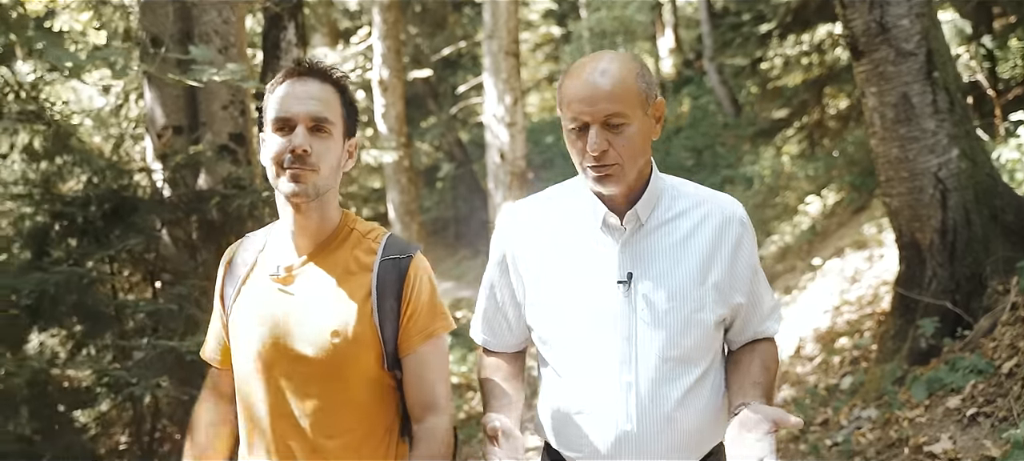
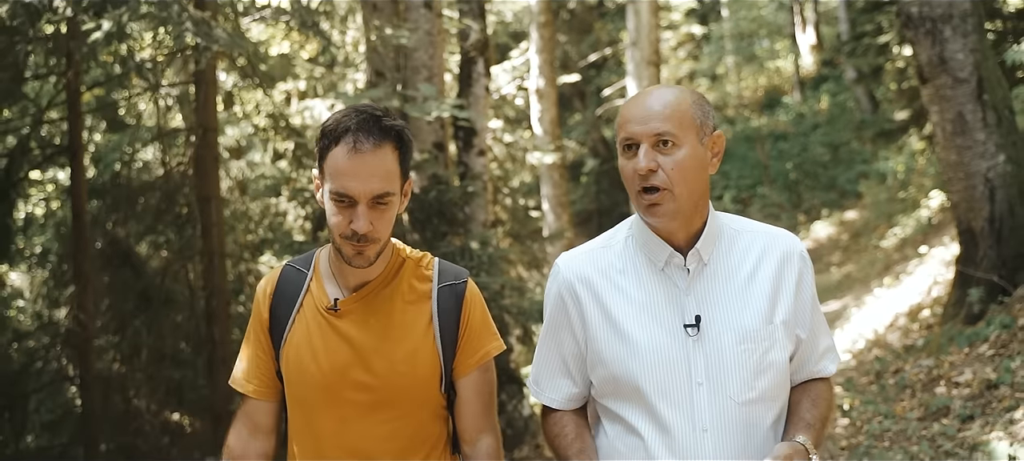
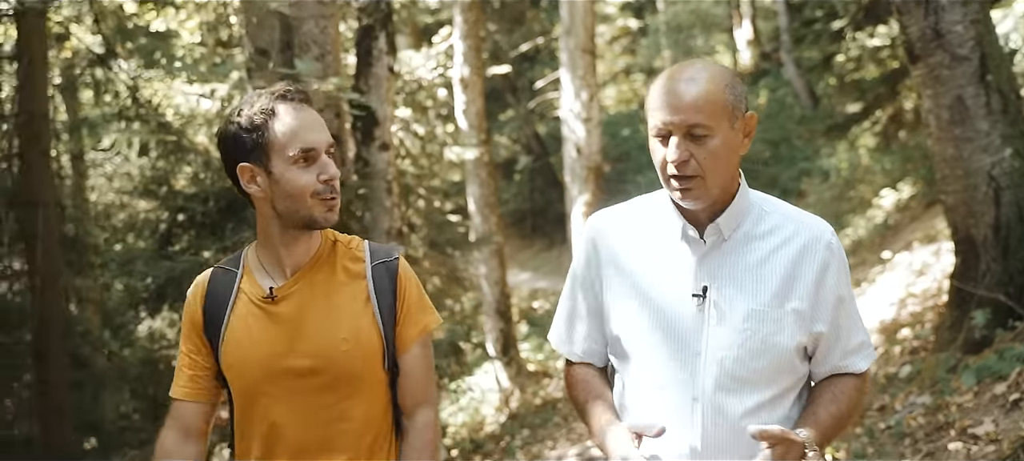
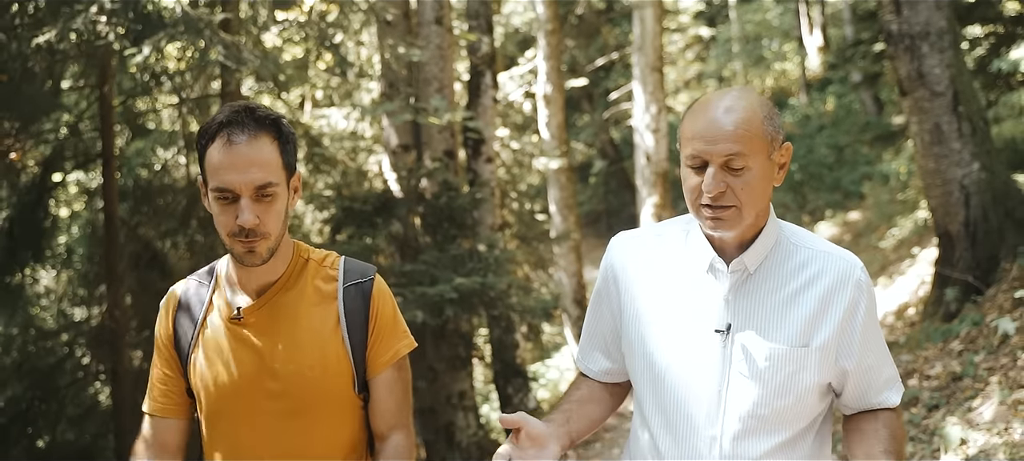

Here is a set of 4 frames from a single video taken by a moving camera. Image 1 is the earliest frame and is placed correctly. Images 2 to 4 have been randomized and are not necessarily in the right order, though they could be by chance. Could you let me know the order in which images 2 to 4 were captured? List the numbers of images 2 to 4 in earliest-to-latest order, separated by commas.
3, 2, 4
